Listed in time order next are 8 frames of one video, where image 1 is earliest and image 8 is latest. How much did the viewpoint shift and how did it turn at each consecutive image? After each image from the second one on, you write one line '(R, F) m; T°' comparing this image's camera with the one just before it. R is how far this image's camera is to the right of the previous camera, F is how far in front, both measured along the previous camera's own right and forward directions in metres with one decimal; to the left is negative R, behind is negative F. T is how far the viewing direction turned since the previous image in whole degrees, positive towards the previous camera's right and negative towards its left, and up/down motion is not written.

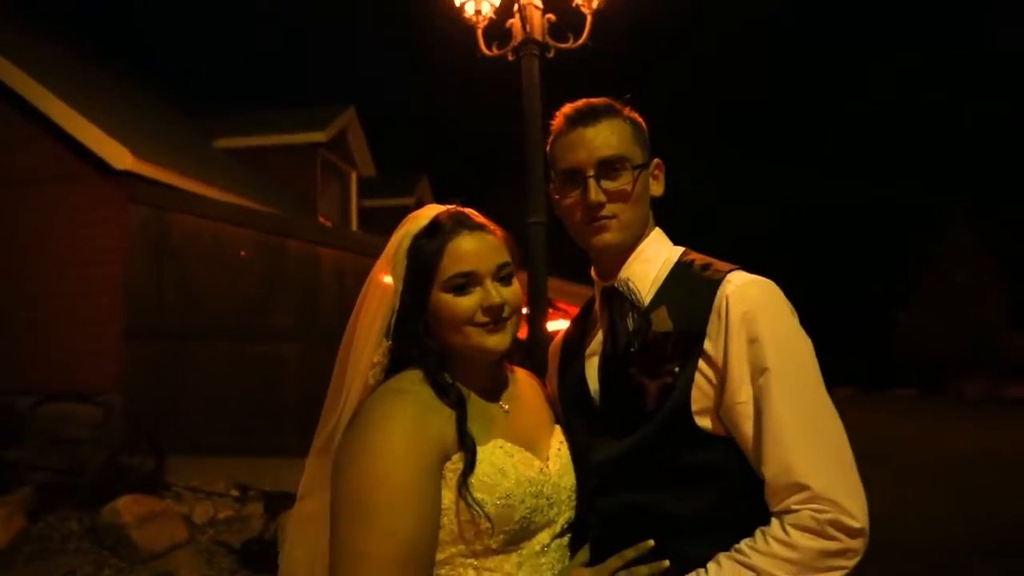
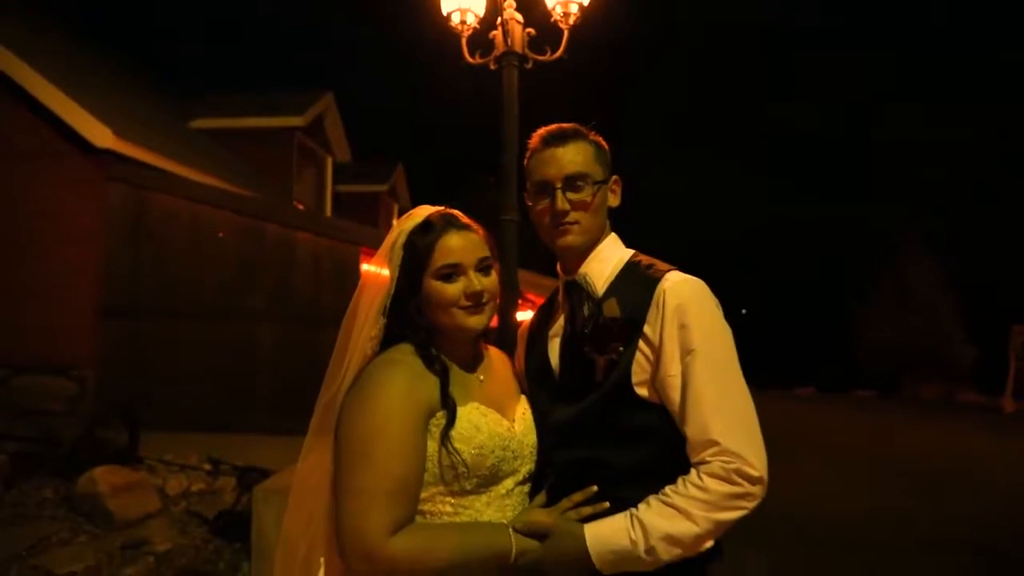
(0.0, -0.3) m; +2°
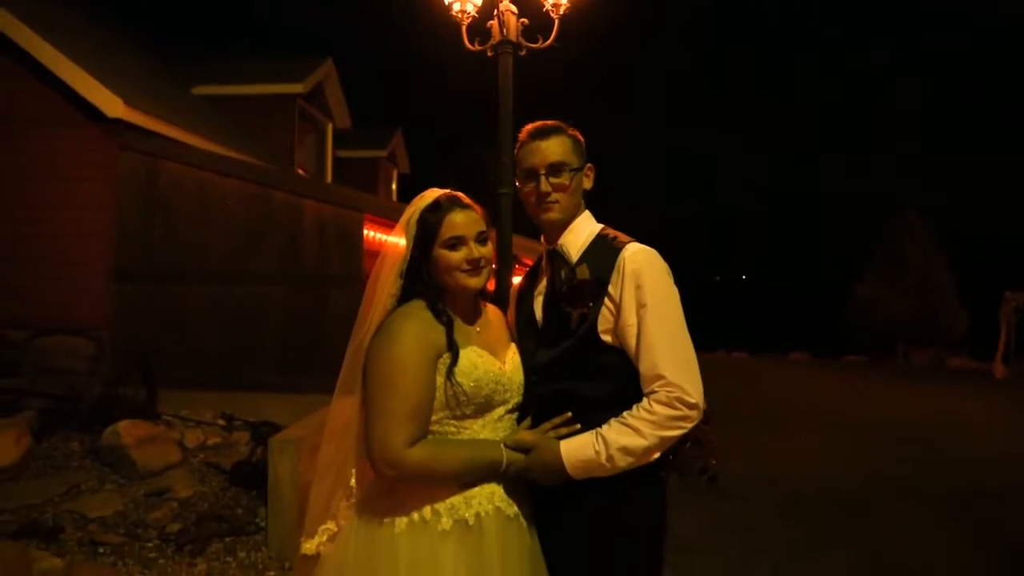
(0.0, -0.4) m; 0°
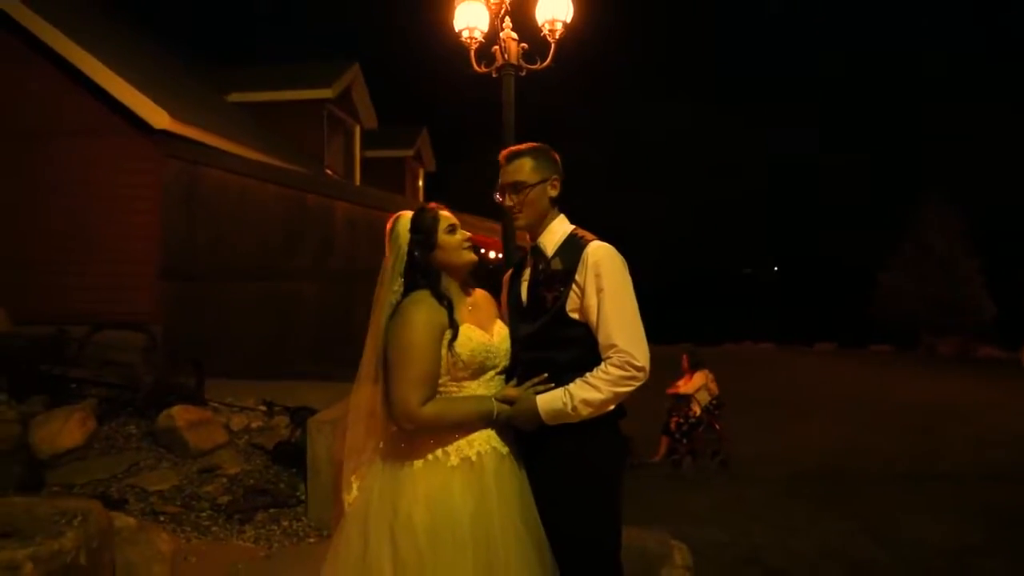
(+0.2, -0.6) m; -2°
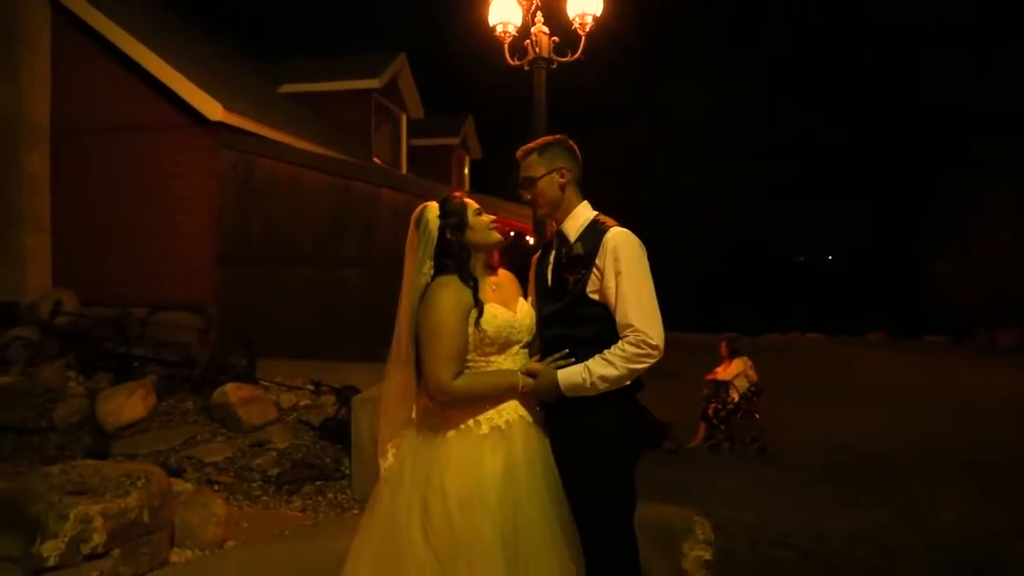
(+0.1, -0.2) m; -3°
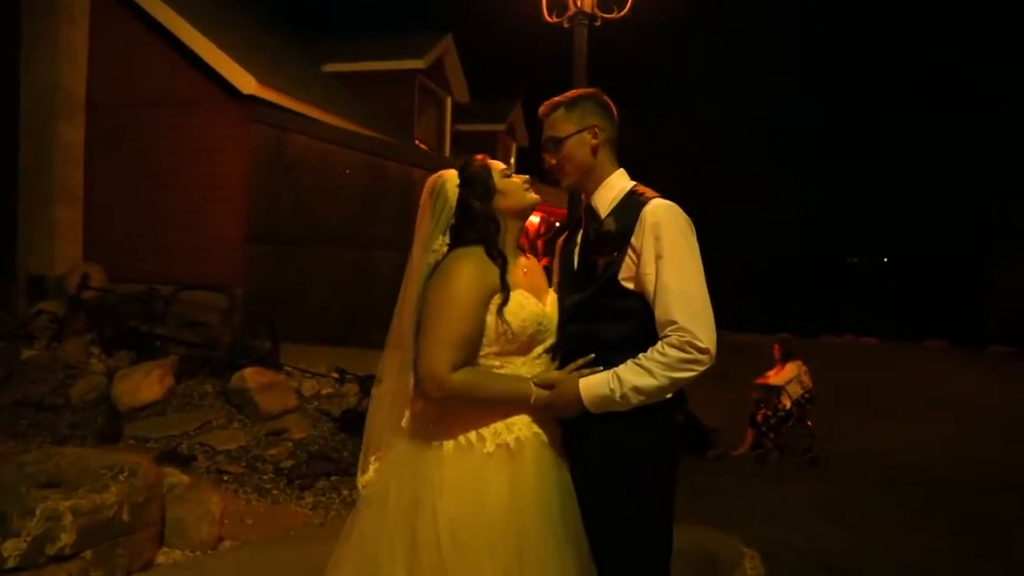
(+0.1, +0.6) m; -3°
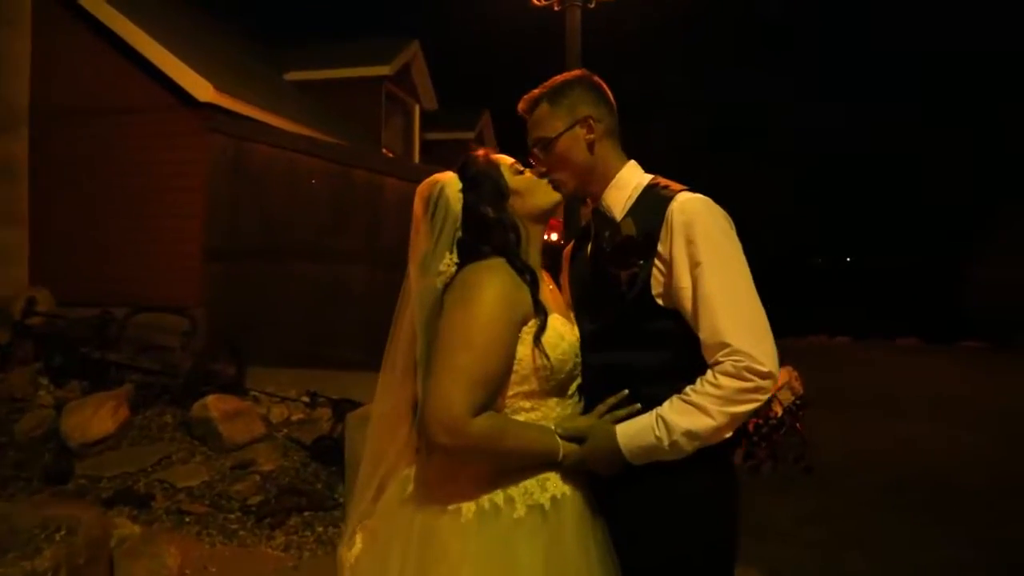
(-0.1, +0.5) m; +2°
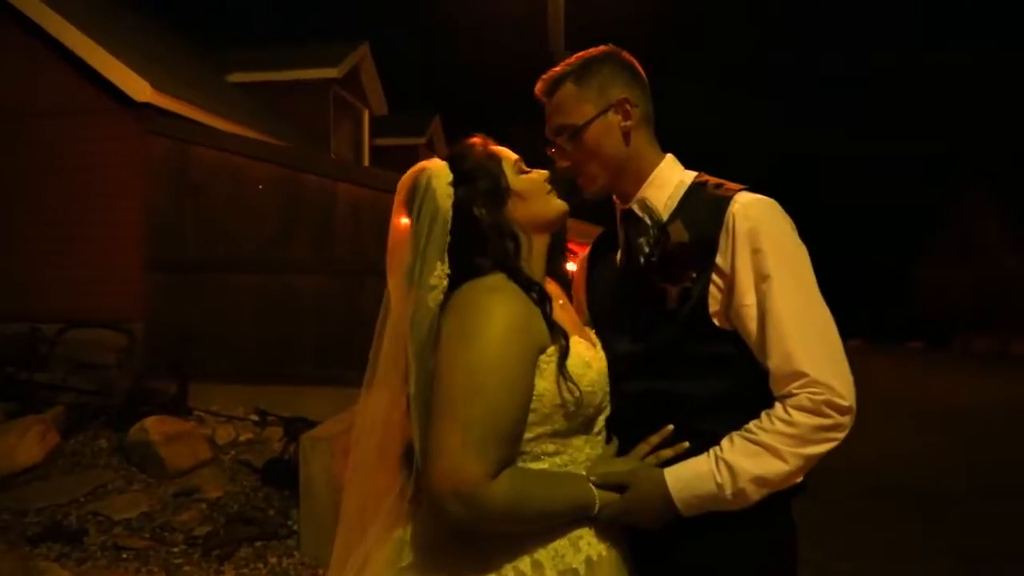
(-0.1, +0.3) m; +4°
